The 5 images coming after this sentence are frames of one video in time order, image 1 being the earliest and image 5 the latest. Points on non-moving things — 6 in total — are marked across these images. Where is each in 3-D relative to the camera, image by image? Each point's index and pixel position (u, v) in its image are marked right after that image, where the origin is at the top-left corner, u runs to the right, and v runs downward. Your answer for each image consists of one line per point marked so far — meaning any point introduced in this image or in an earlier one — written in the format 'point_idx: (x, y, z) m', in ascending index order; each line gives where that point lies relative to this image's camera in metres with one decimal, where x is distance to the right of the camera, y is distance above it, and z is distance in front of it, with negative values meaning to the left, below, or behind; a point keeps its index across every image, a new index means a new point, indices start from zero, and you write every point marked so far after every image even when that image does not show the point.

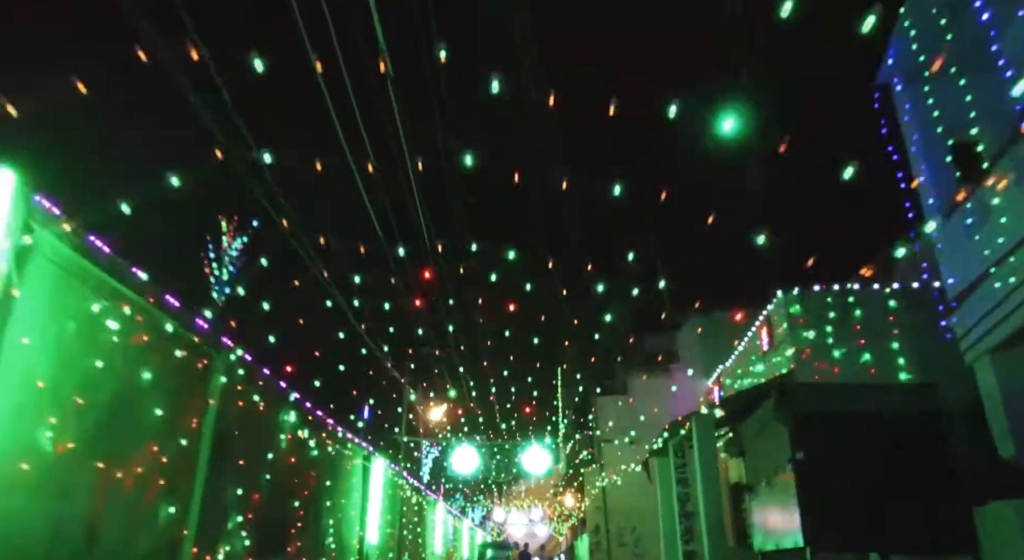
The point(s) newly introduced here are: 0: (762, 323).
0: (+3.9, -0.6, +11.0) m
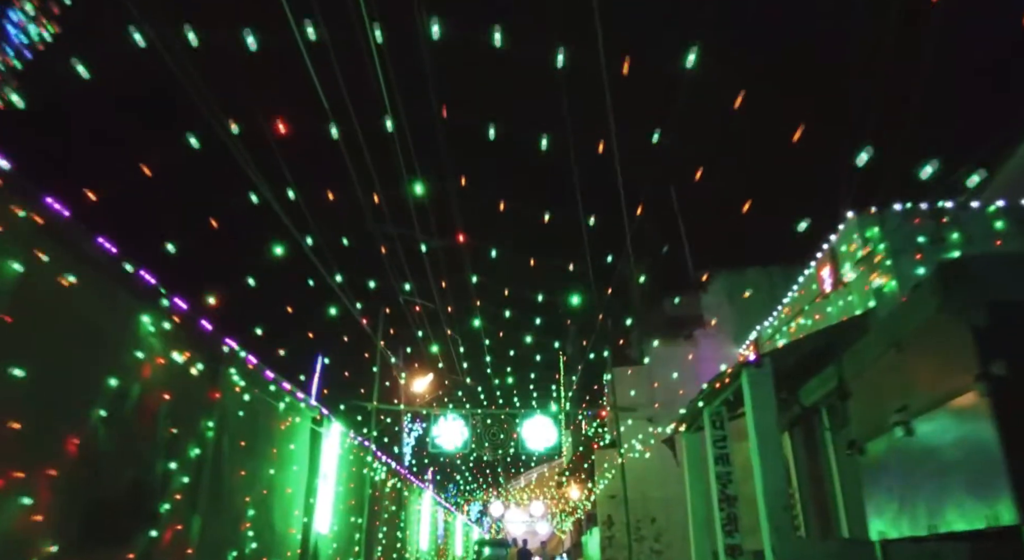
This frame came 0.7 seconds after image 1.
0: (+3.9, +0.3, +8.7) m
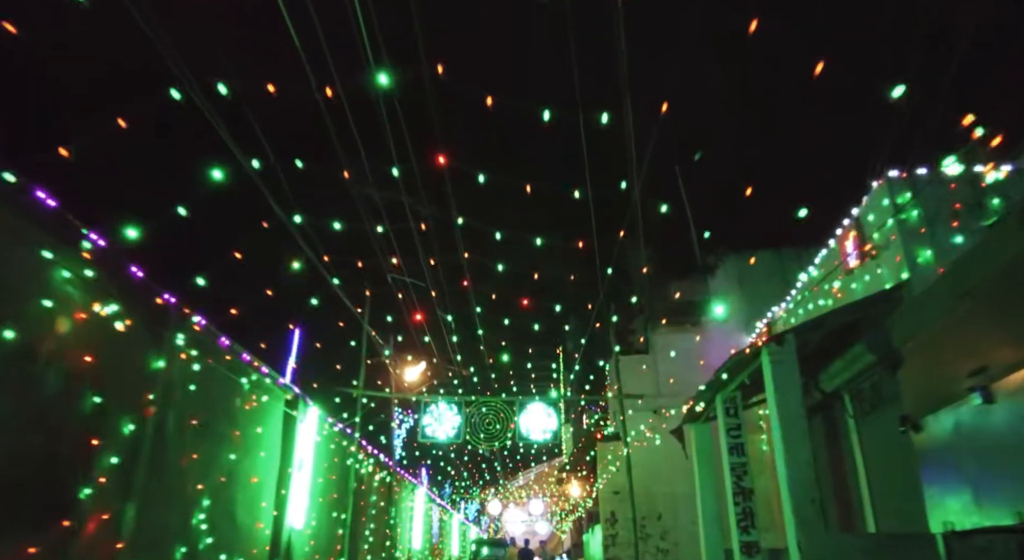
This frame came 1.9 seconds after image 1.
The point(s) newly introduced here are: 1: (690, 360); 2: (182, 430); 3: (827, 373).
0: (+3.9, +0.6, +8.0) m
1: (+3.4, -1.5, +13.3) m
2: (-2.1, -0.9, +4.4) m
3: (+3.6, -1.1, +8.1) m
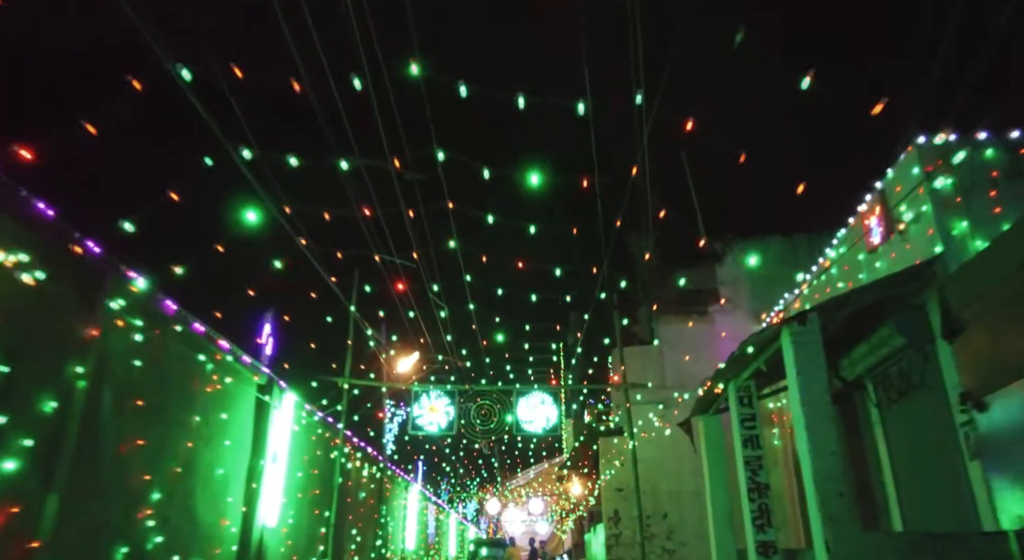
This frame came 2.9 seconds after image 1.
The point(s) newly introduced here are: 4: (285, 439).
0: (+3.8, +0.8, +7.4) m
1: (+3.4, -1.3, +12.7) m
2: (-2.1, -0.7, +3.8) m
3: (+3.6, -0.8, +7.5) m
4: (-2.0, -1.4, +6.0) m
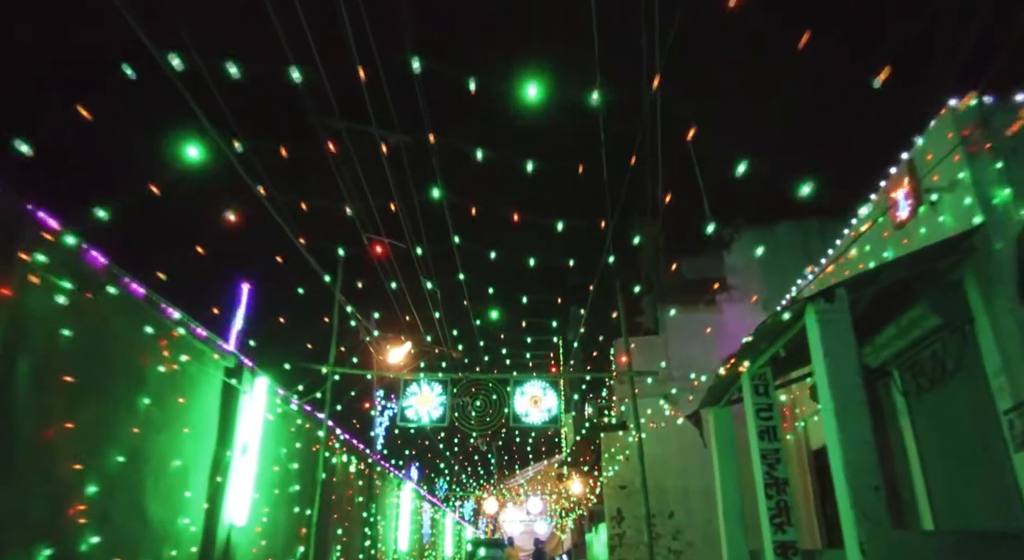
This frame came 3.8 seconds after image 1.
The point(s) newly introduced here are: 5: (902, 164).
0: (+3.8, +1.0, +6.8) m
1: (+3.3, -1.1, +12.2) m
2: (-2.1, -0.5, +3.2) m
3: (+3.6, -0.6, +6.9) m
4: (-2.0, -1.1, +5.4) m
5: (+3.8, +1.1, +6.8) m
